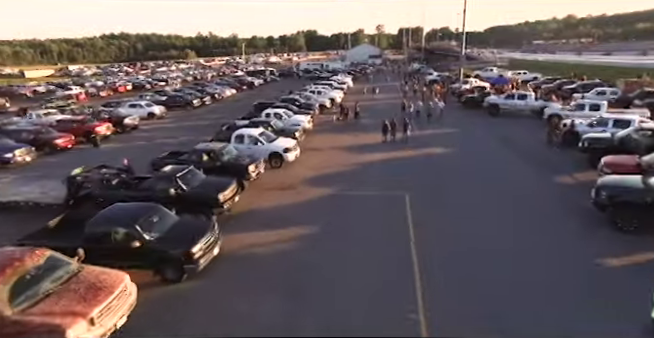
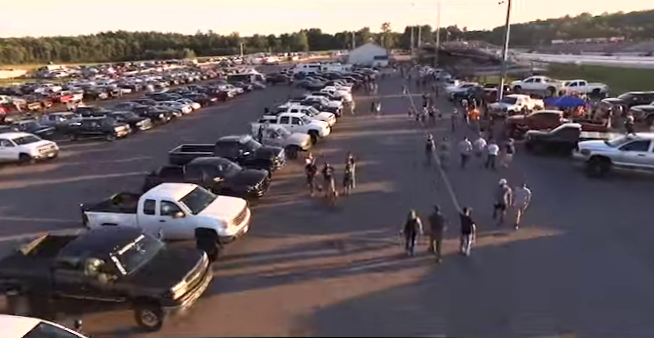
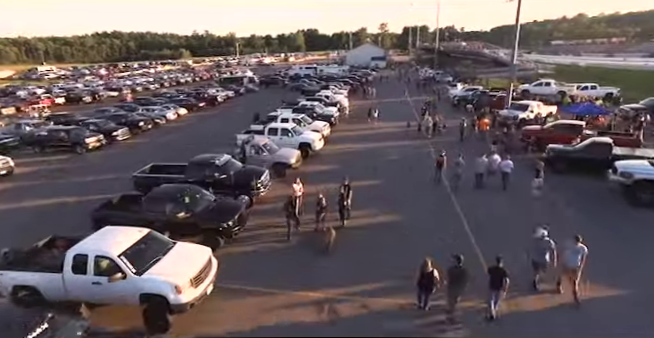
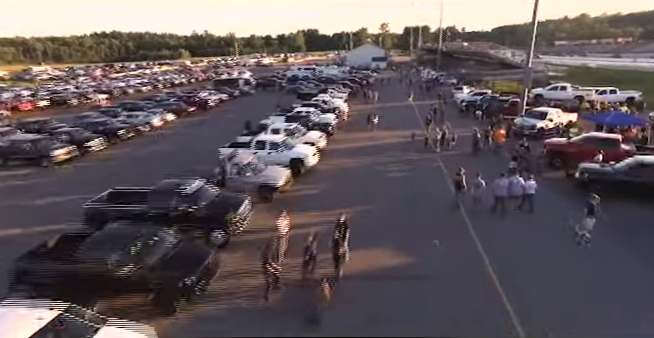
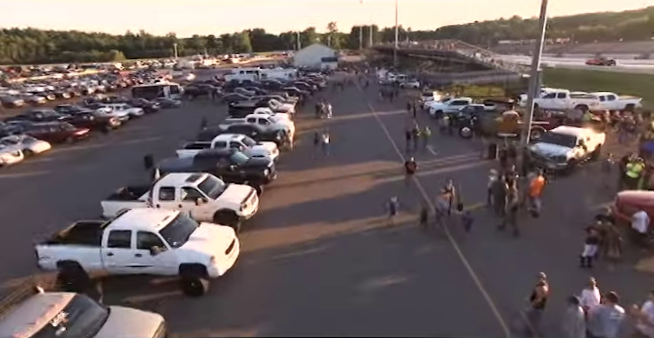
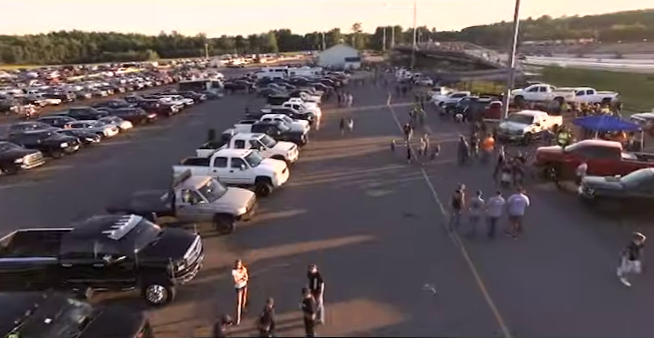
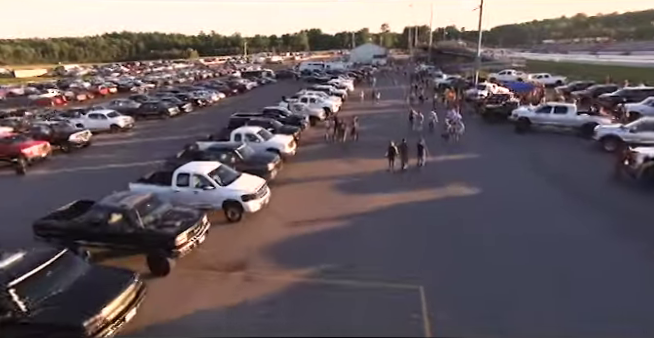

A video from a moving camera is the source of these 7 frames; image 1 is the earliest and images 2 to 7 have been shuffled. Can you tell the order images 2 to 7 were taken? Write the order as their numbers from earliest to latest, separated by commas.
7, 2, 3, 4, 6, 5
